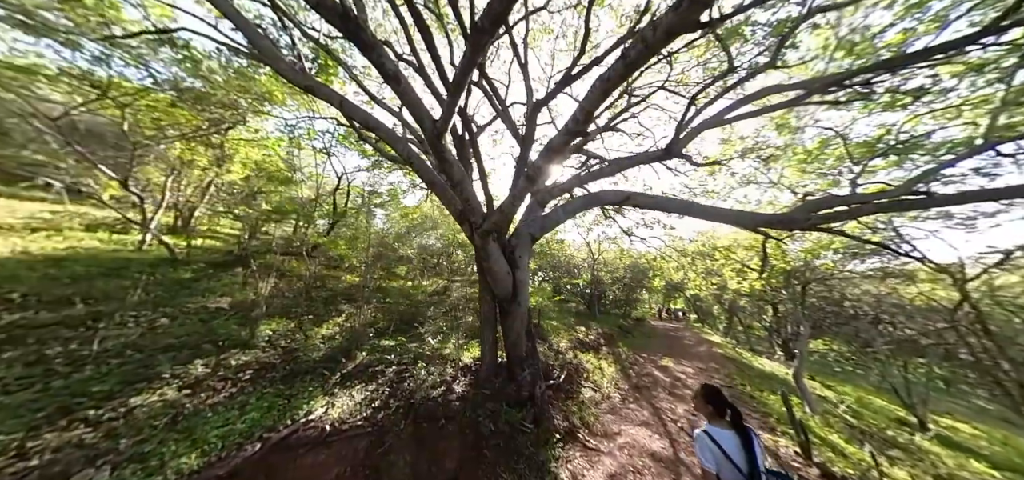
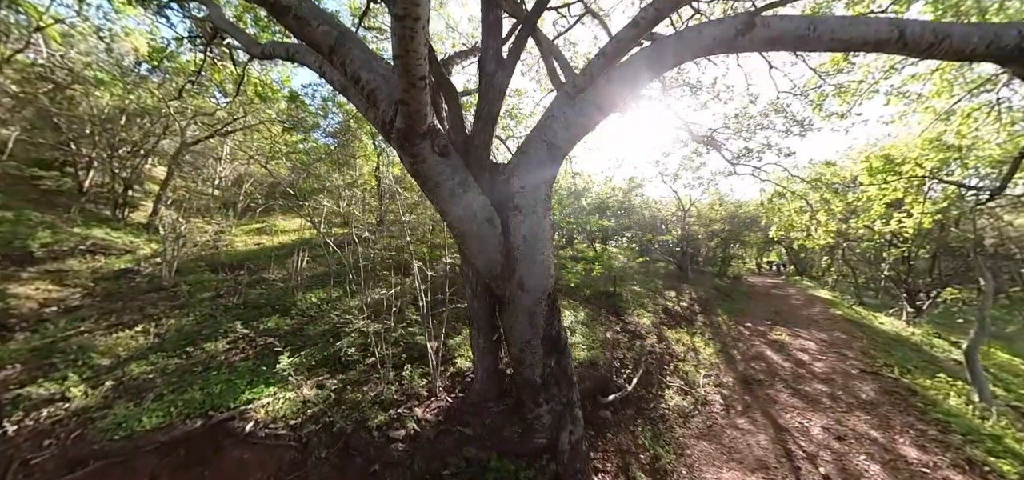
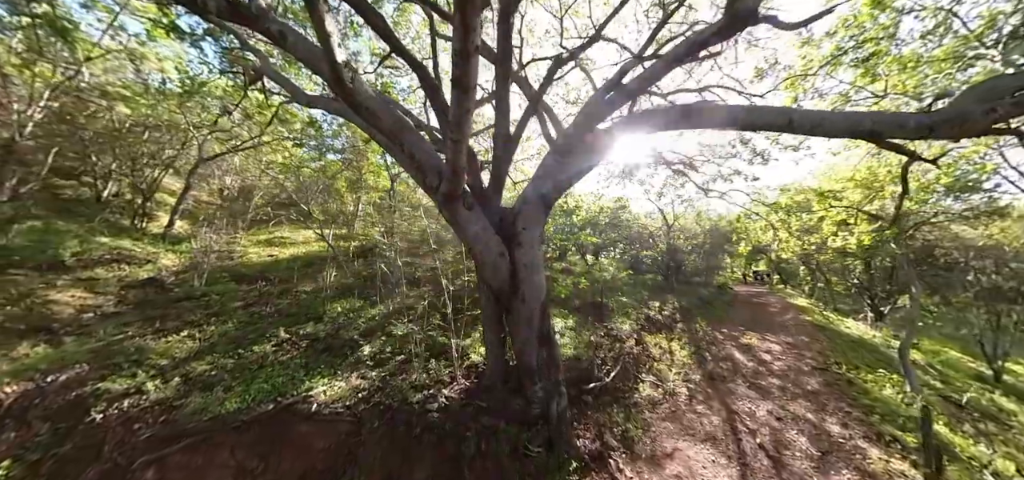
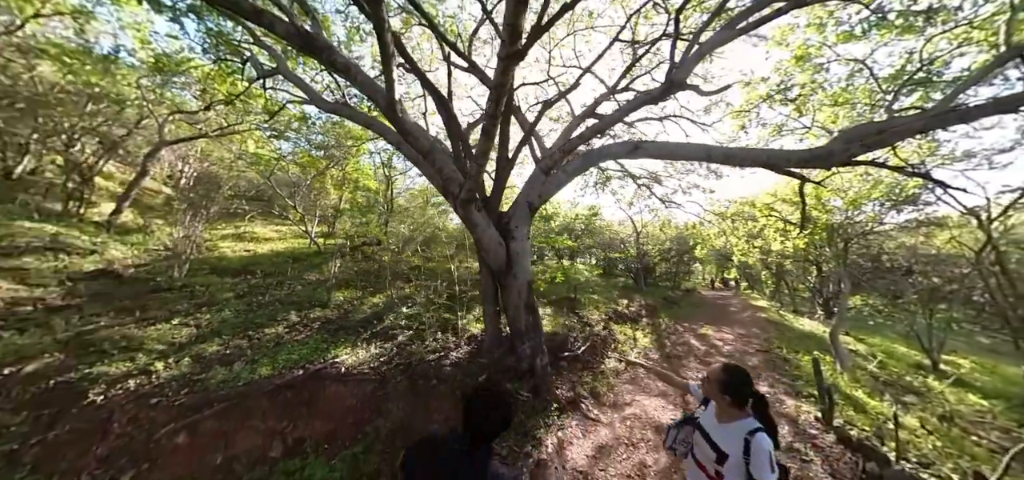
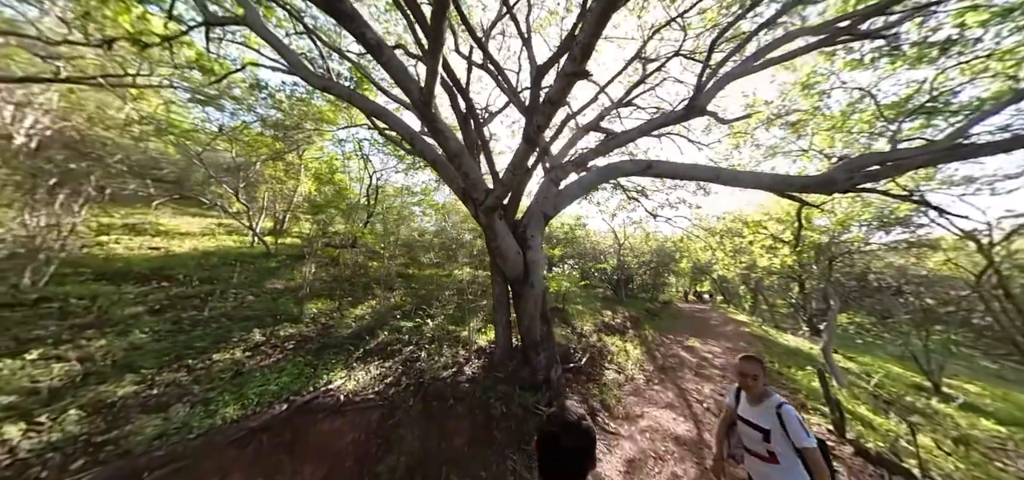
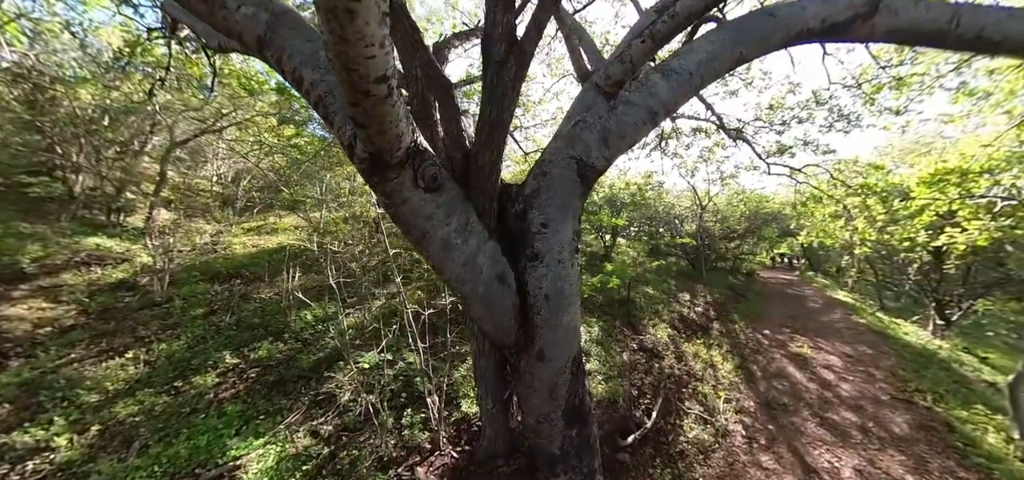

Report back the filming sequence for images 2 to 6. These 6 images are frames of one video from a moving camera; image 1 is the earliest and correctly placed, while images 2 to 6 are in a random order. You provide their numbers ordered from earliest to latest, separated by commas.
5, 4, 3, 2, 6
